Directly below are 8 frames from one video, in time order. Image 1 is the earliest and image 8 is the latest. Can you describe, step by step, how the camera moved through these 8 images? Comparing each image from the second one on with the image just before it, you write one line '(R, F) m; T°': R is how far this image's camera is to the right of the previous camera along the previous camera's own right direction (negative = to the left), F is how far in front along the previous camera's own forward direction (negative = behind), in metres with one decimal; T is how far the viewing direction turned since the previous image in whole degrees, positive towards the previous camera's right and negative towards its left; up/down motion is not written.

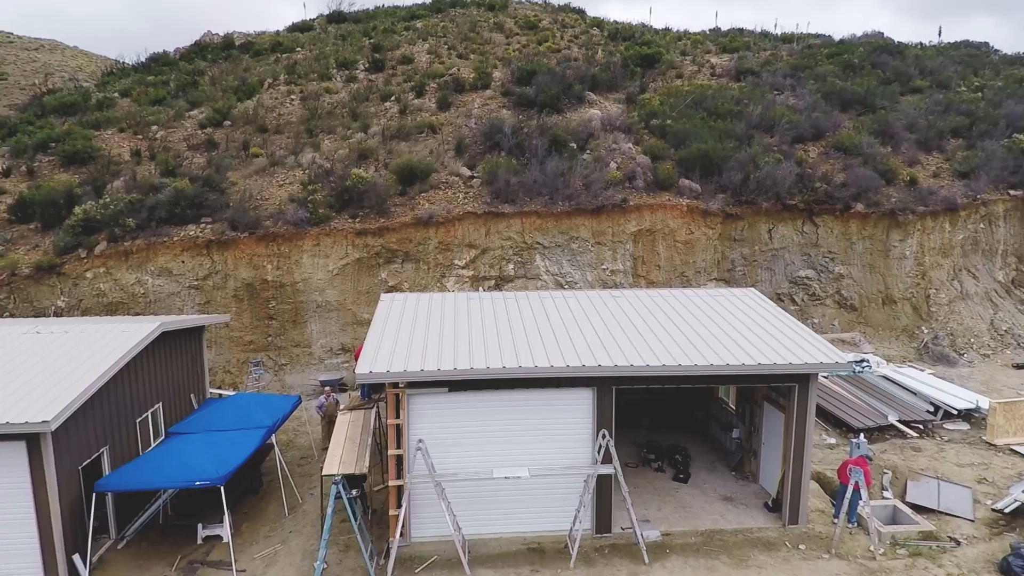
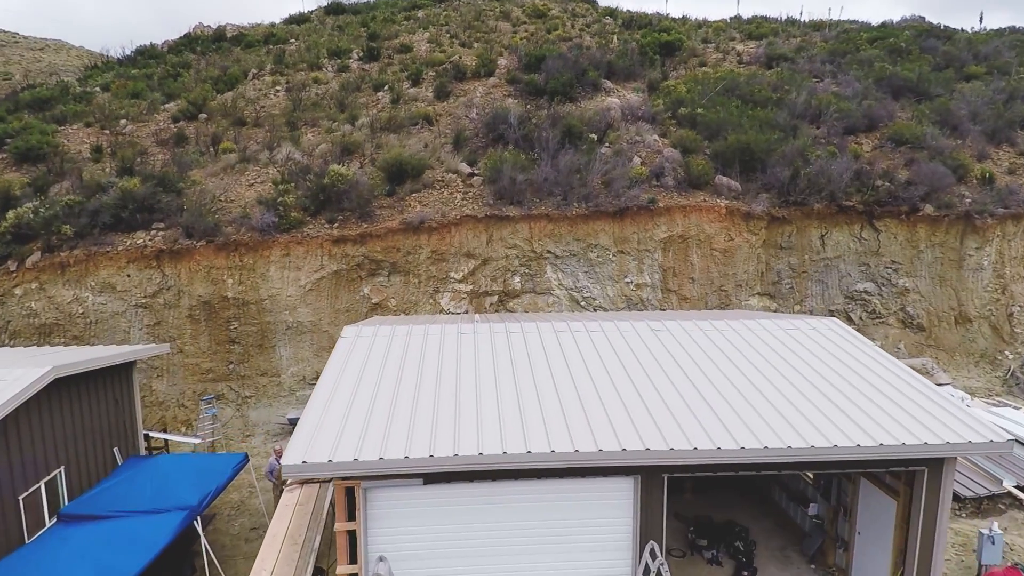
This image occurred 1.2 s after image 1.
(0.0, +2.1) m; -1°
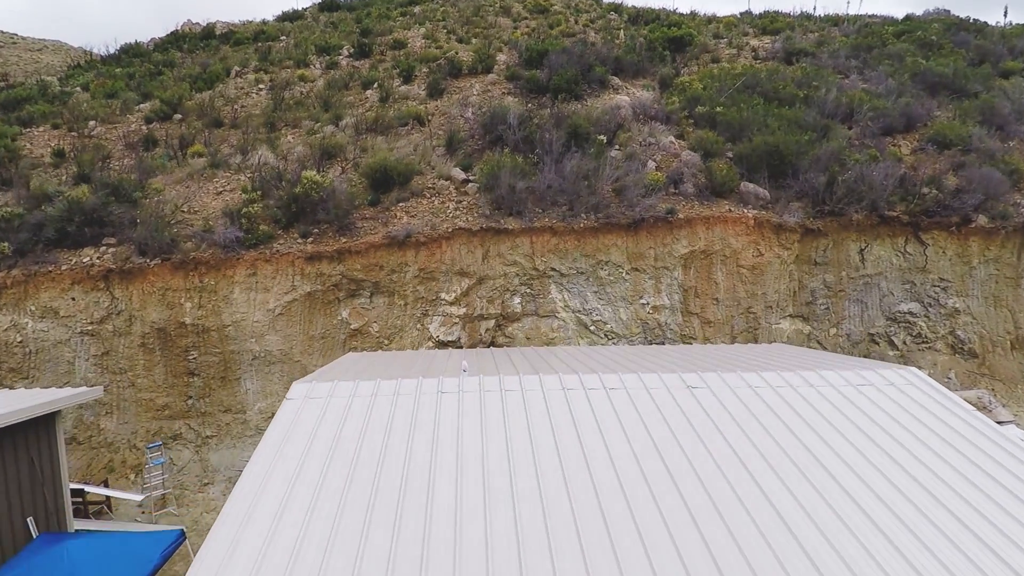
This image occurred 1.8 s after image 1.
(0.0, +1.4) m; 0°
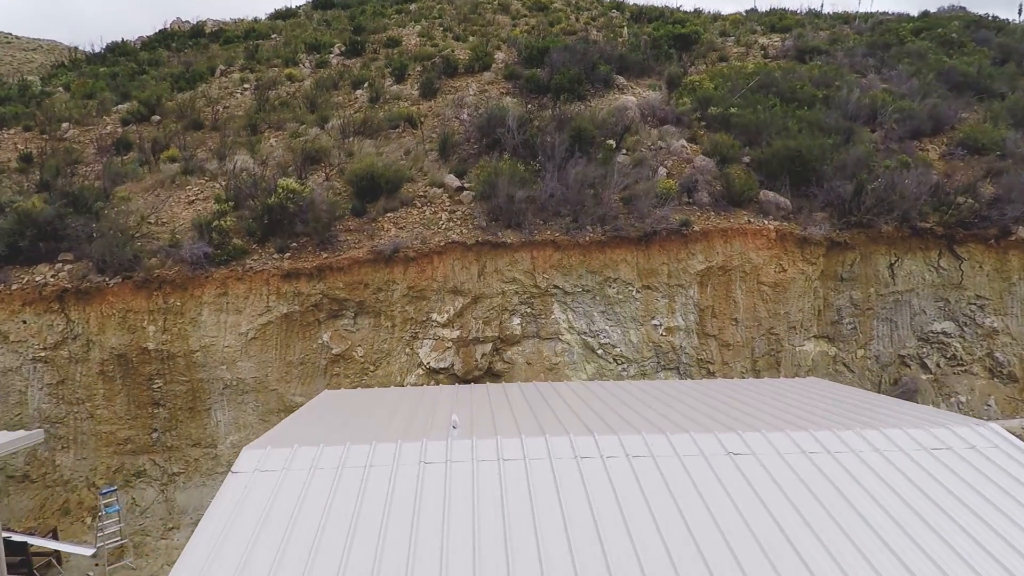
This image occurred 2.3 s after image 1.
(0.0, +0.9) m; 0°
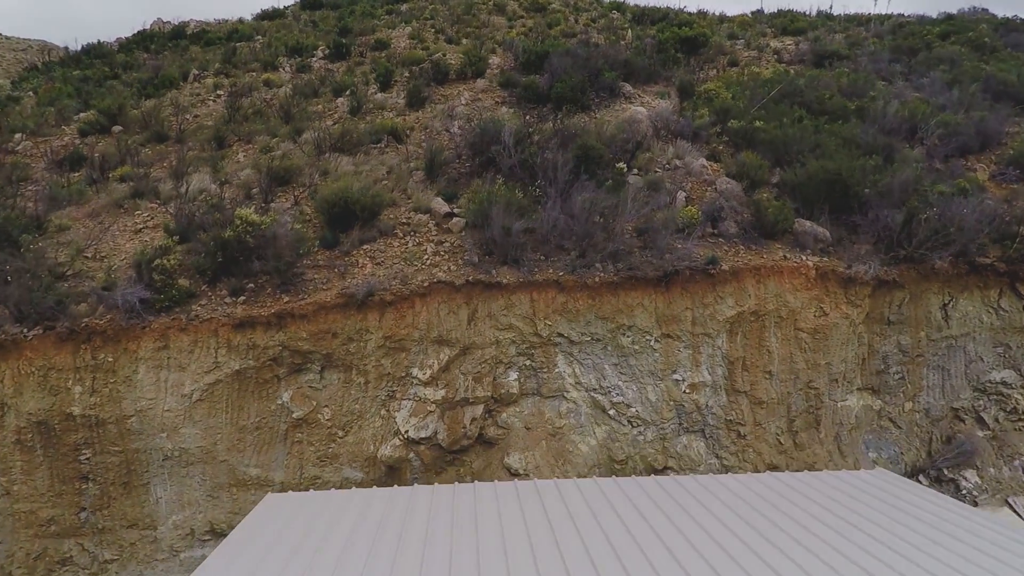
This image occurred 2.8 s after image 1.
(0.0, +1.4) m; 0°
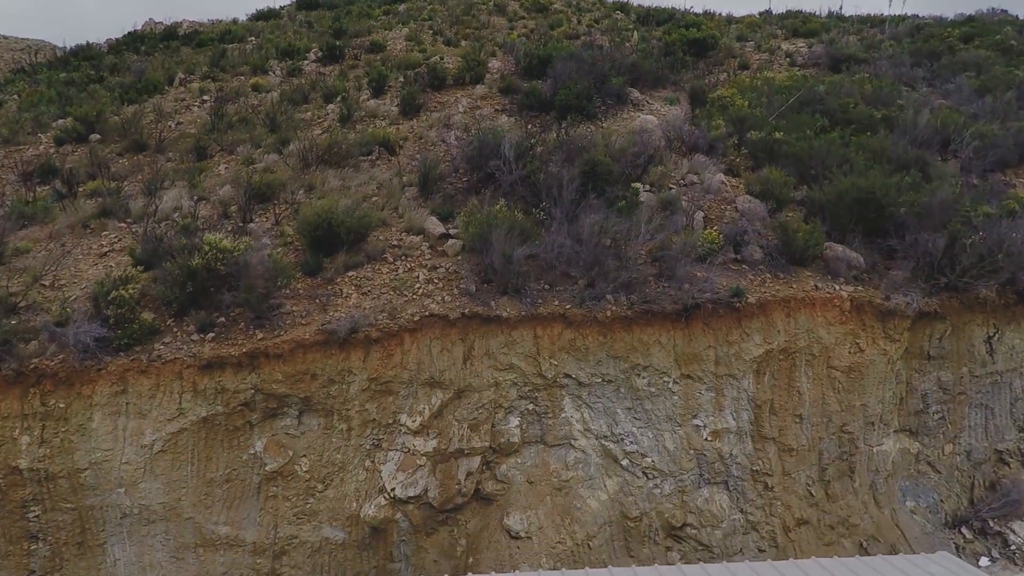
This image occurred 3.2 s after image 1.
(0.0, +0.8) m; 0°
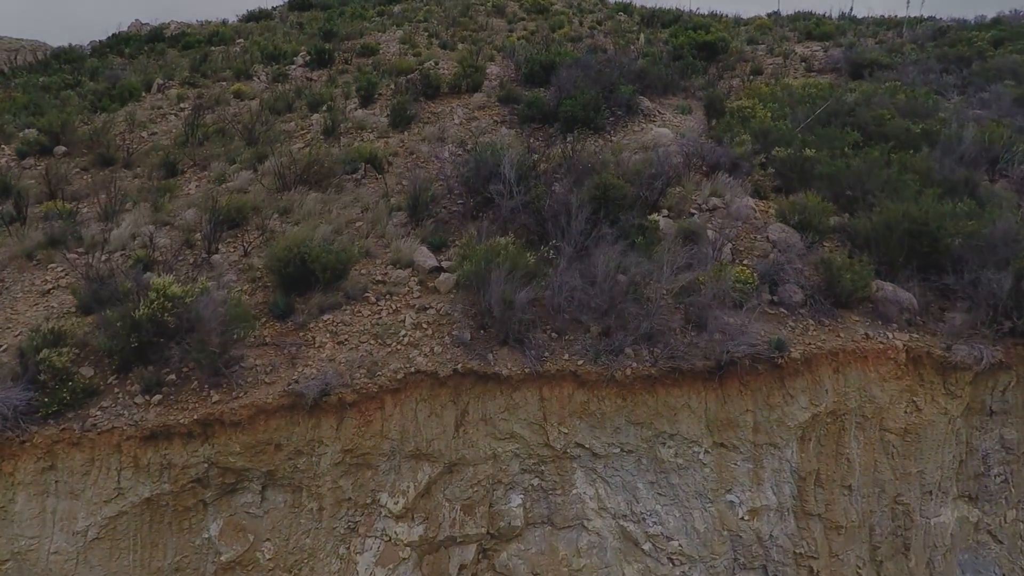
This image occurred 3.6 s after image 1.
(0.0, +1.0) m; 0°
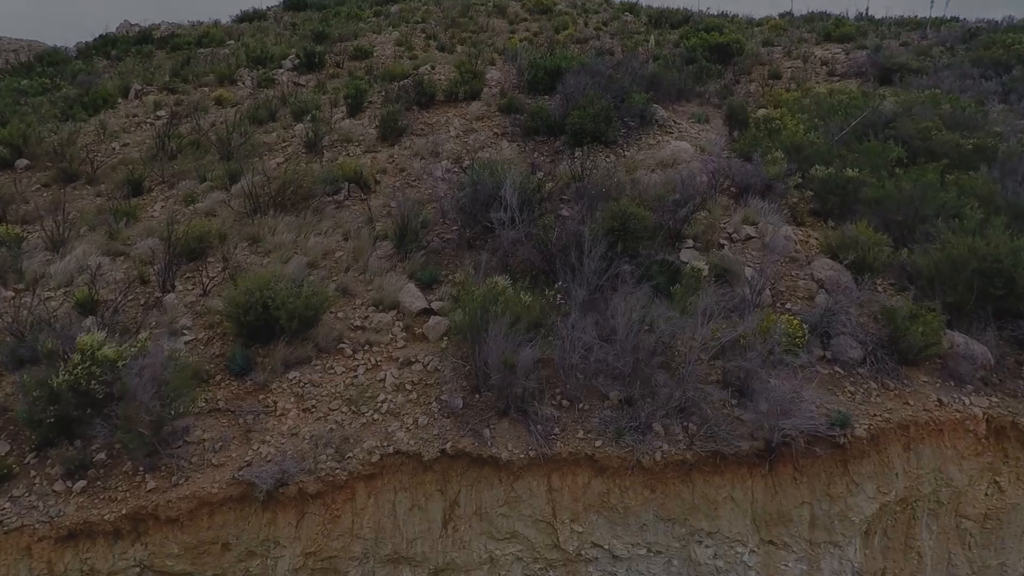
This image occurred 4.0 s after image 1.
(0.0, +1.1) m; 0°
